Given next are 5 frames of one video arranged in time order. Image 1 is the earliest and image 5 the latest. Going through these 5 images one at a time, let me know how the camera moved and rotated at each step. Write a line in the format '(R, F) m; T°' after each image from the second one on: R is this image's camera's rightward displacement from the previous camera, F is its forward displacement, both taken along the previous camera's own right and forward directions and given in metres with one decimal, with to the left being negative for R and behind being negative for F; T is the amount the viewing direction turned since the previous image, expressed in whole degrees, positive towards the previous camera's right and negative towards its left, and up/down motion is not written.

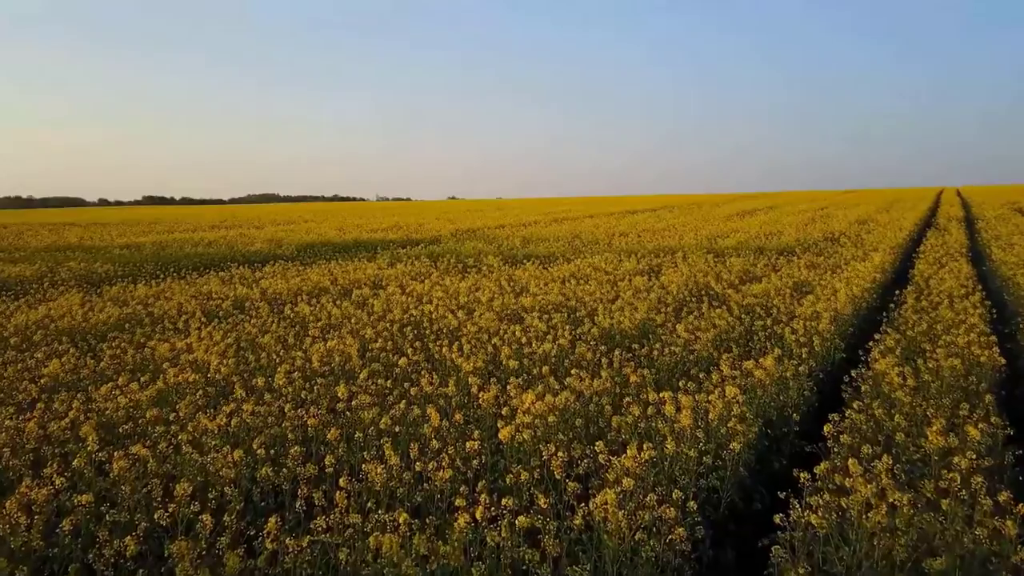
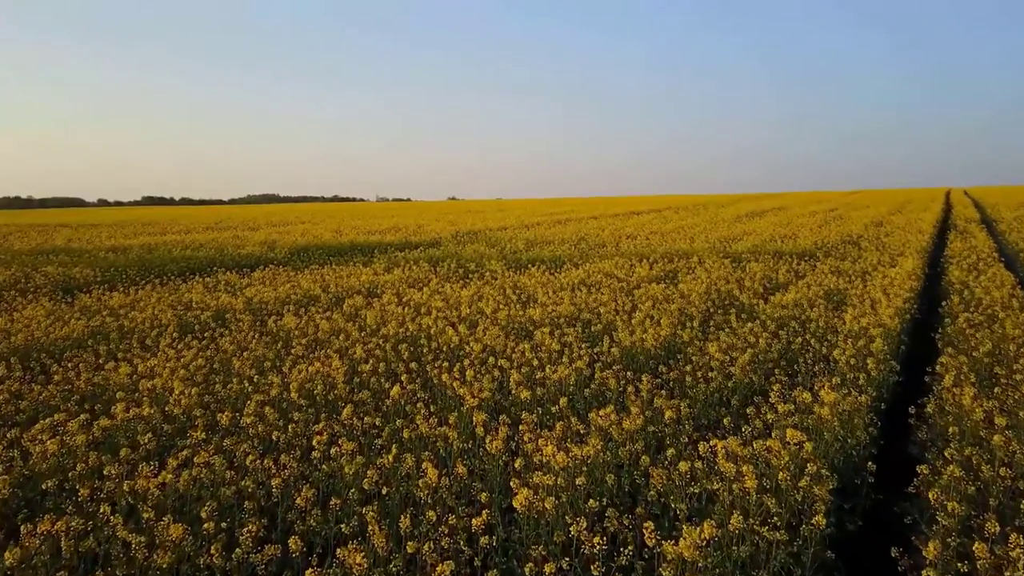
(-0.1, +1.0) m; 0°
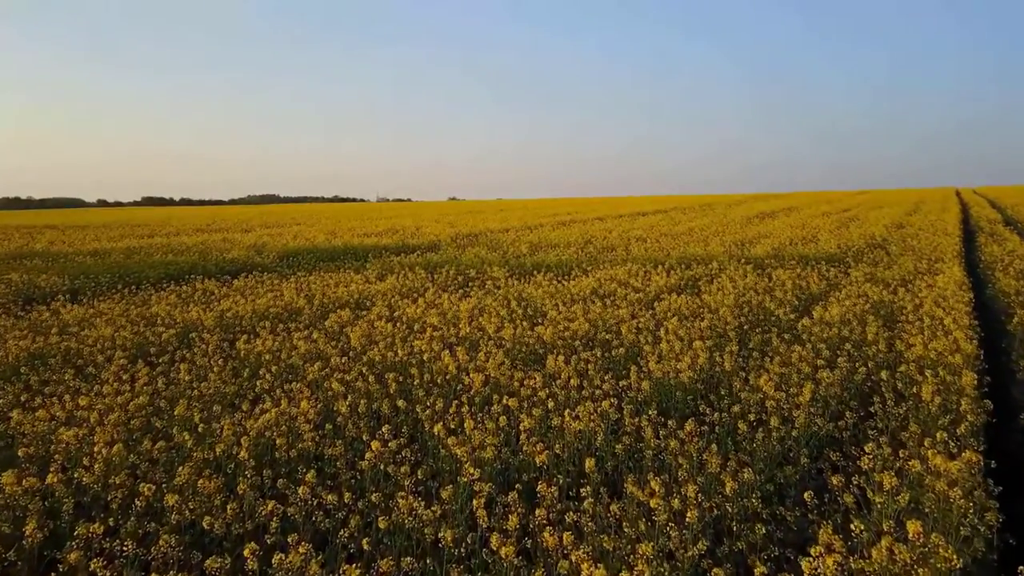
(-0.1, +1.3) m; 0°
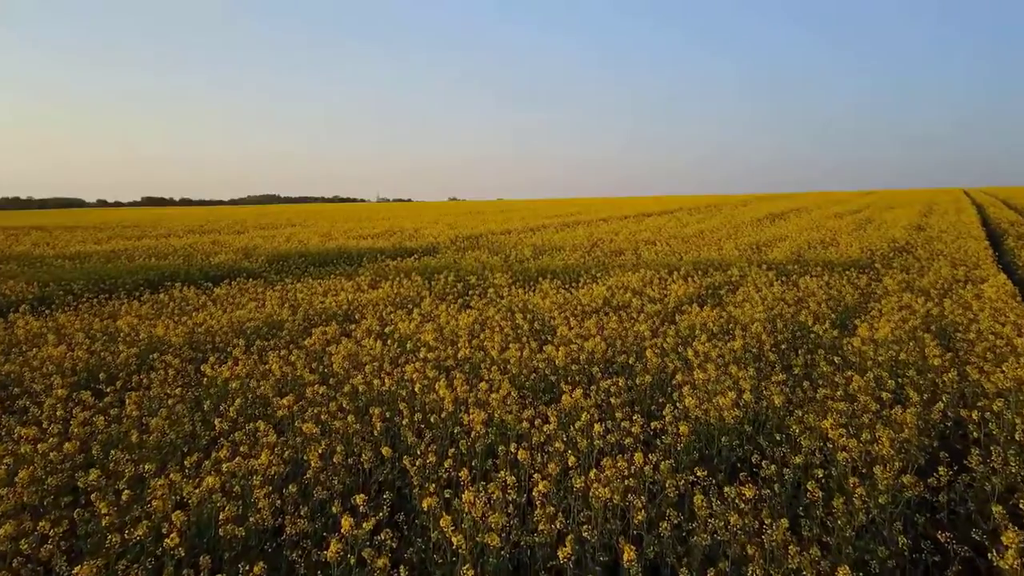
(-0.1, +1.1) m; 0°
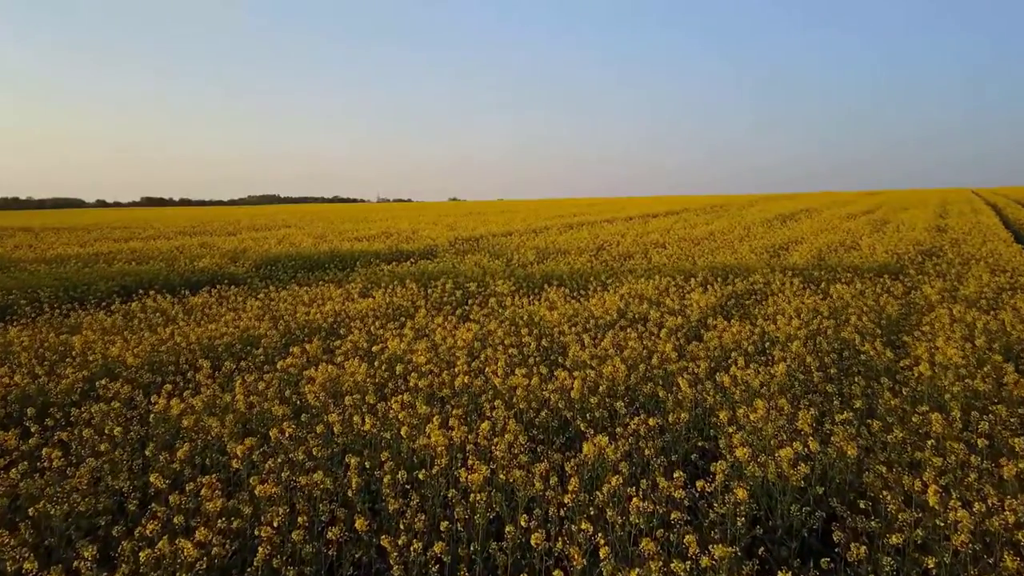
(-0.1, +1.1) m; 0°
